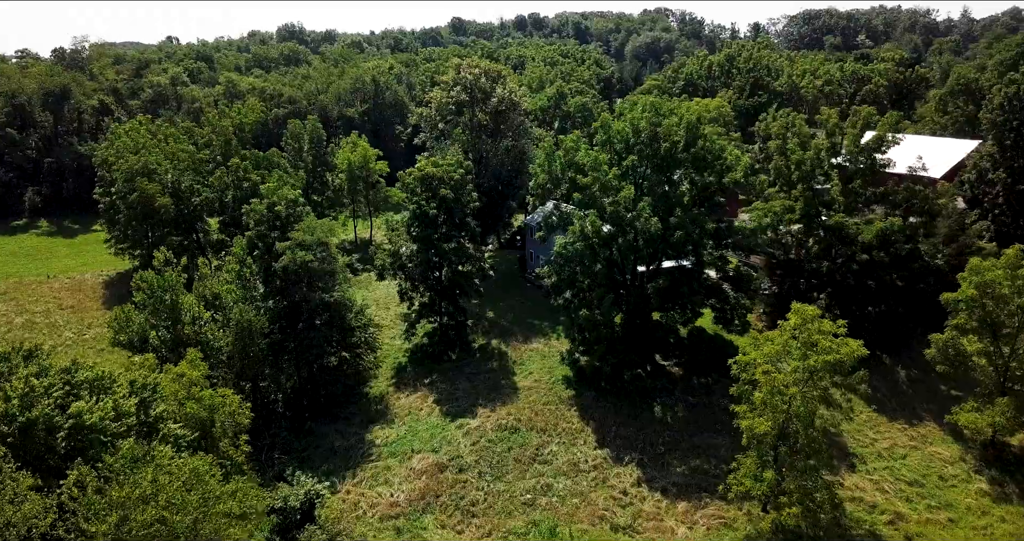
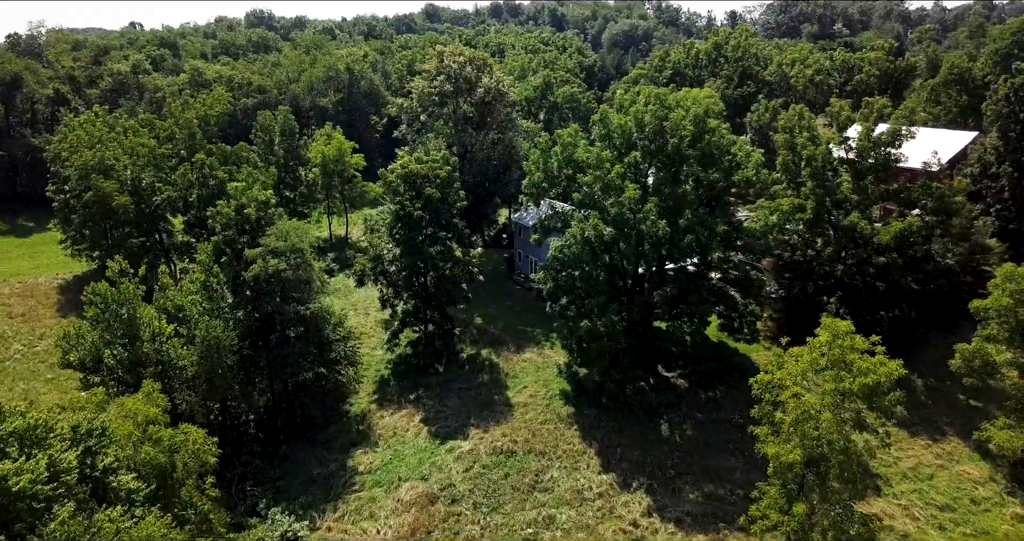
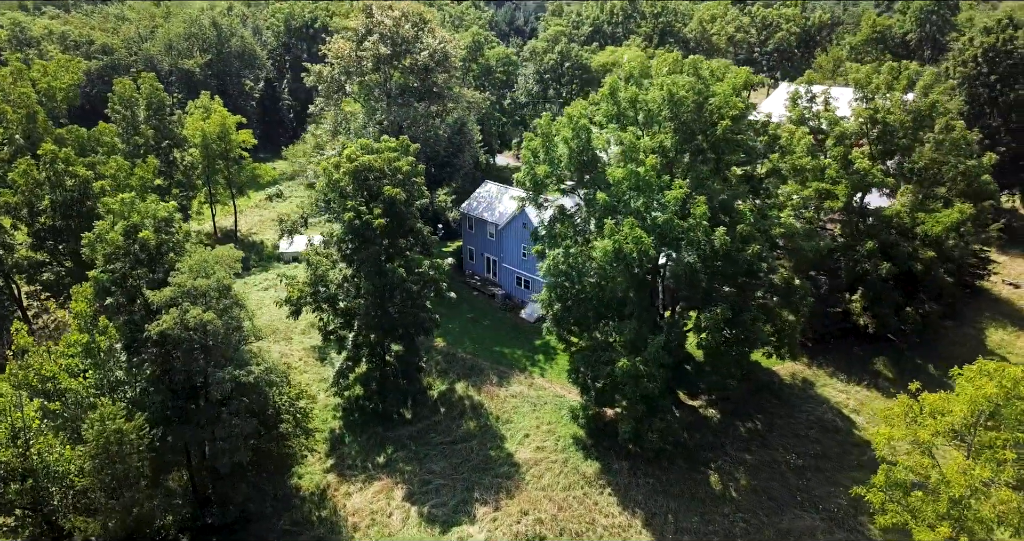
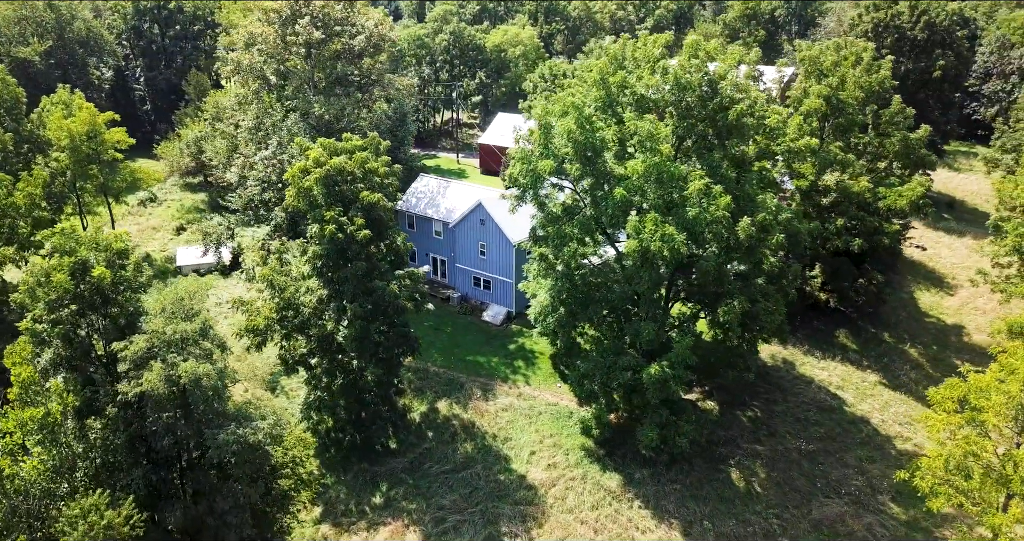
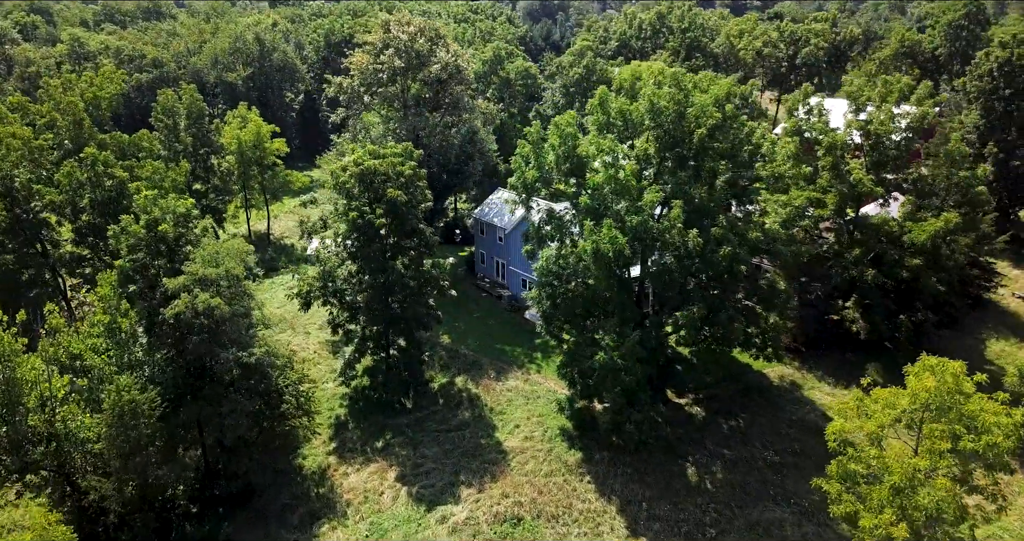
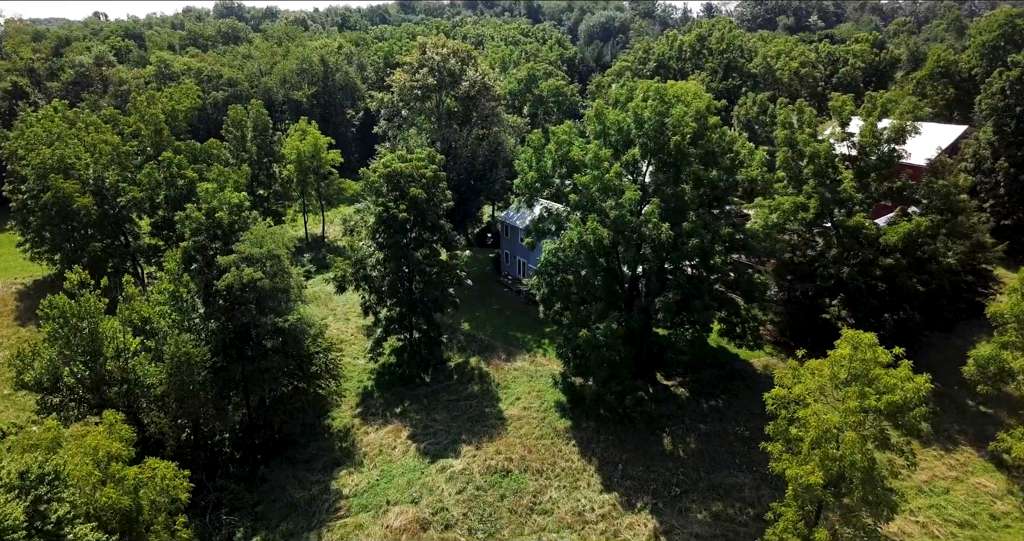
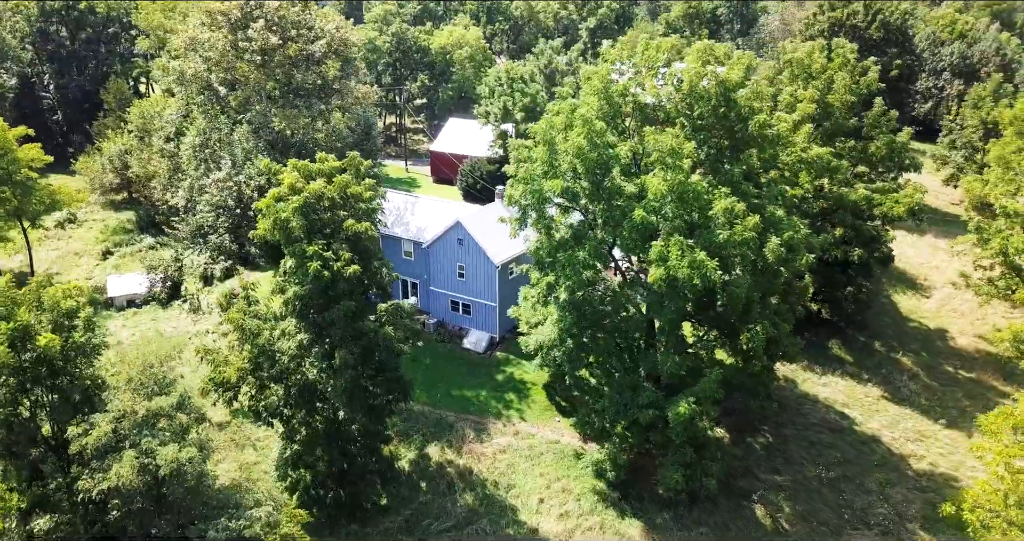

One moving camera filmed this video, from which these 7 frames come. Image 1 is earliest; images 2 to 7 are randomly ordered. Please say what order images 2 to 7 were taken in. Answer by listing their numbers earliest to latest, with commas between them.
2, 6, 5, 3, 4, 7
